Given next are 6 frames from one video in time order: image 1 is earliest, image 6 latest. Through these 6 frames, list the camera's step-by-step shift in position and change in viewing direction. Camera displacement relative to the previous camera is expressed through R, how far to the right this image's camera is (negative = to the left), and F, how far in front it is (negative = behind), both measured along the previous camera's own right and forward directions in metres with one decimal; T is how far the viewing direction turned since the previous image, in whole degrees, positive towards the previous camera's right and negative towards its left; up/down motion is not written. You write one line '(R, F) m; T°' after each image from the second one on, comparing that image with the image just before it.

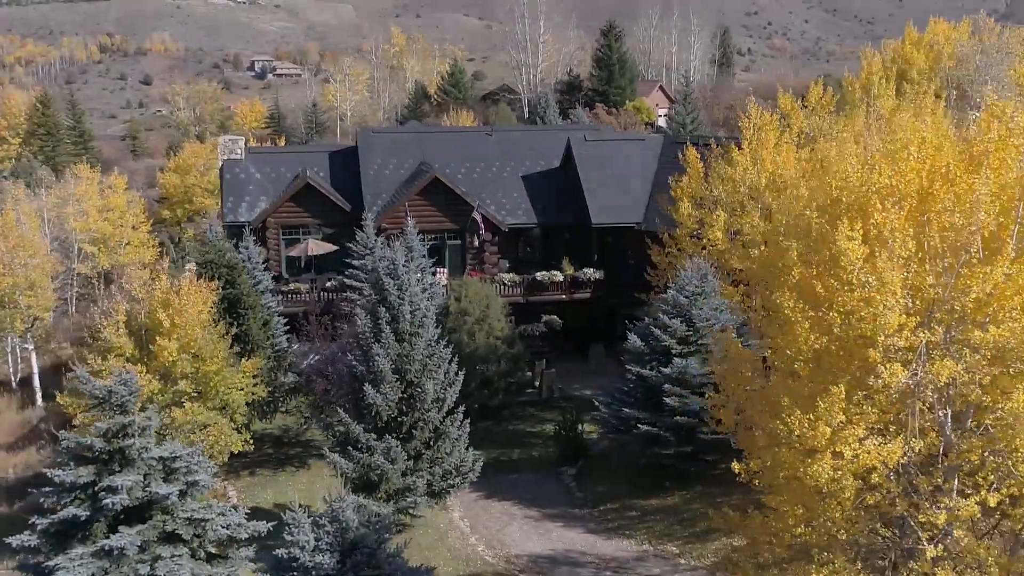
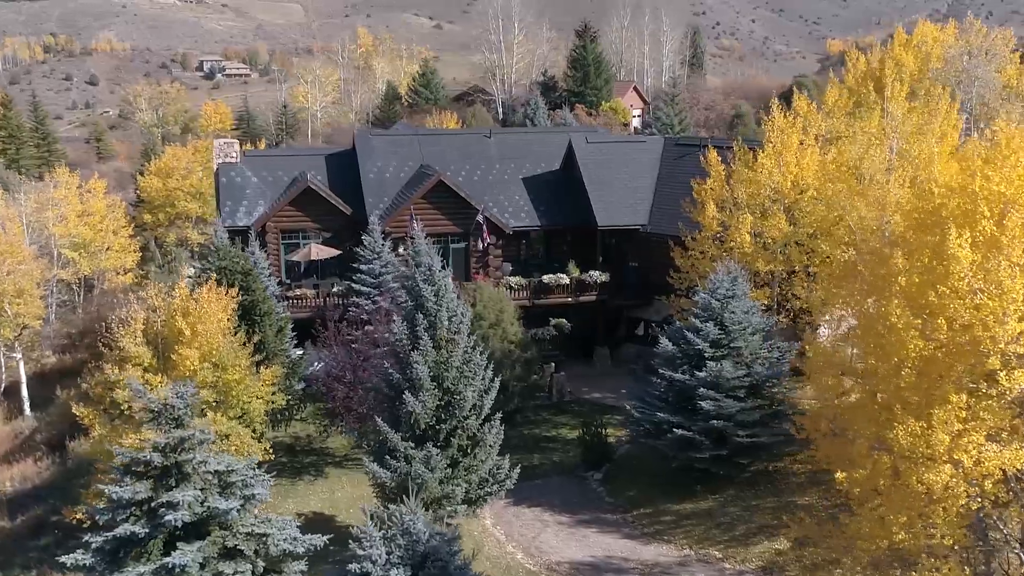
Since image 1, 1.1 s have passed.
(-1.4, +0.2) m; +2°
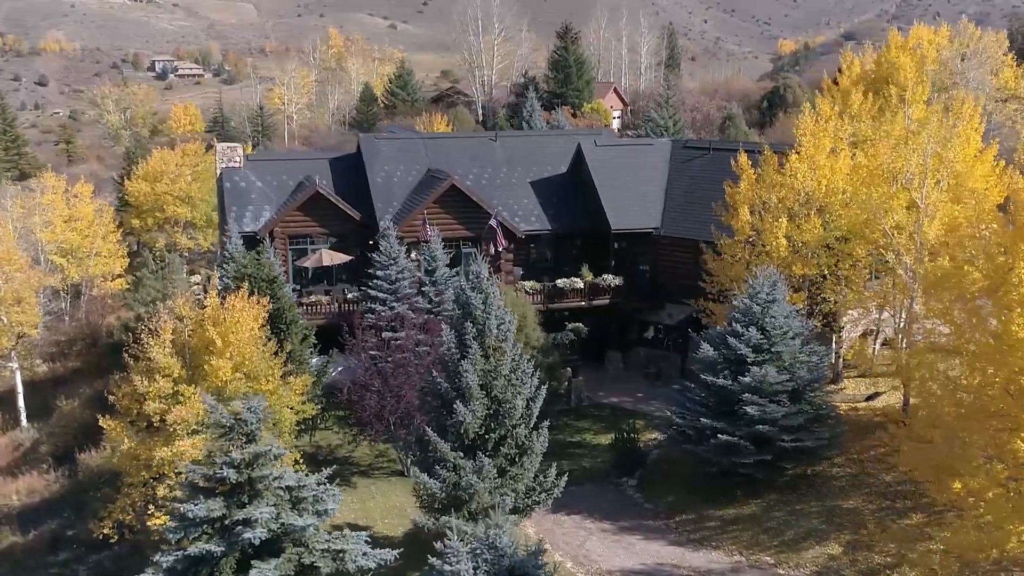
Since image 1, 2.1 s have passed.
(-1.5, +0.2) m; +2°
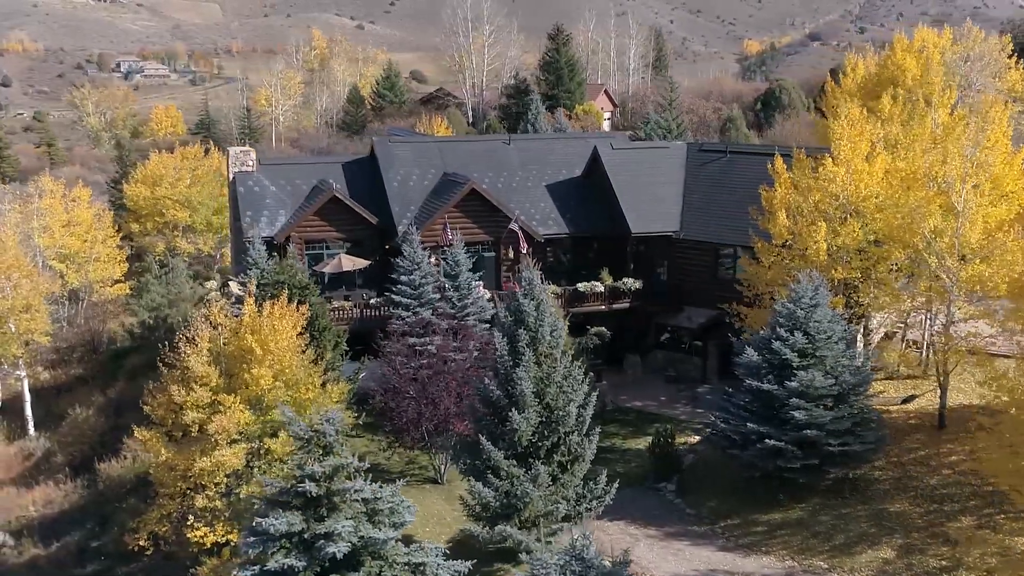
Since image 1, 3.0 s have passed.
(-1.4, +0.1) m; +1°
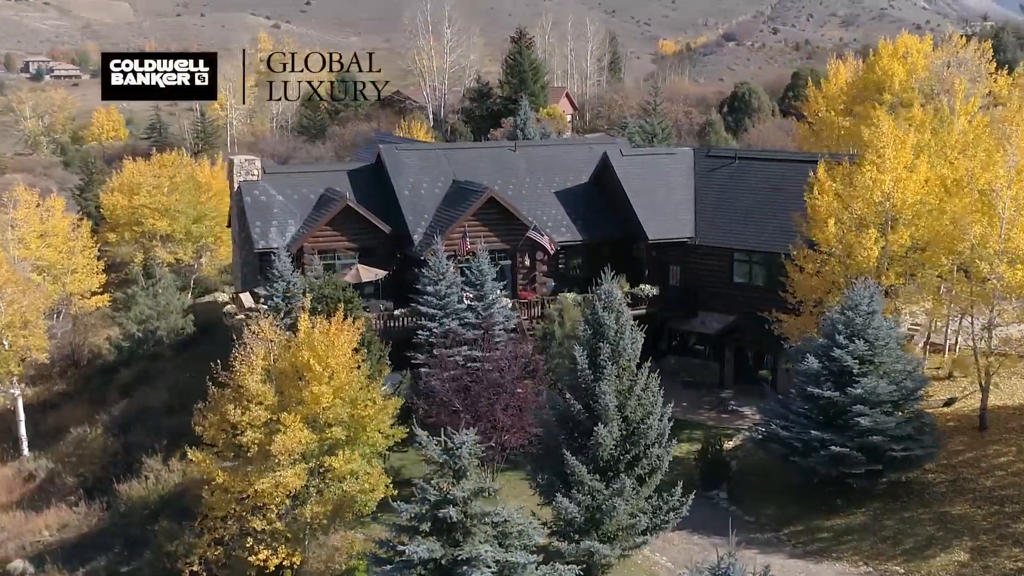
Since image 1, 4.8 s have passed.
(-2.6, +0.2) m; +3°
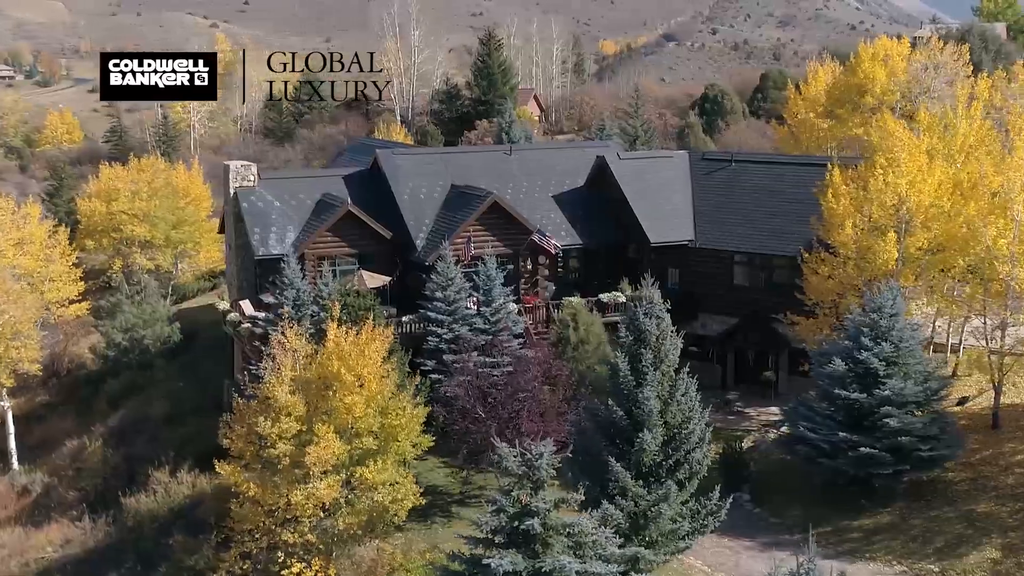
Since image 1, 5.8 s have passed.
(-1.6, 0.0) m; +2°
